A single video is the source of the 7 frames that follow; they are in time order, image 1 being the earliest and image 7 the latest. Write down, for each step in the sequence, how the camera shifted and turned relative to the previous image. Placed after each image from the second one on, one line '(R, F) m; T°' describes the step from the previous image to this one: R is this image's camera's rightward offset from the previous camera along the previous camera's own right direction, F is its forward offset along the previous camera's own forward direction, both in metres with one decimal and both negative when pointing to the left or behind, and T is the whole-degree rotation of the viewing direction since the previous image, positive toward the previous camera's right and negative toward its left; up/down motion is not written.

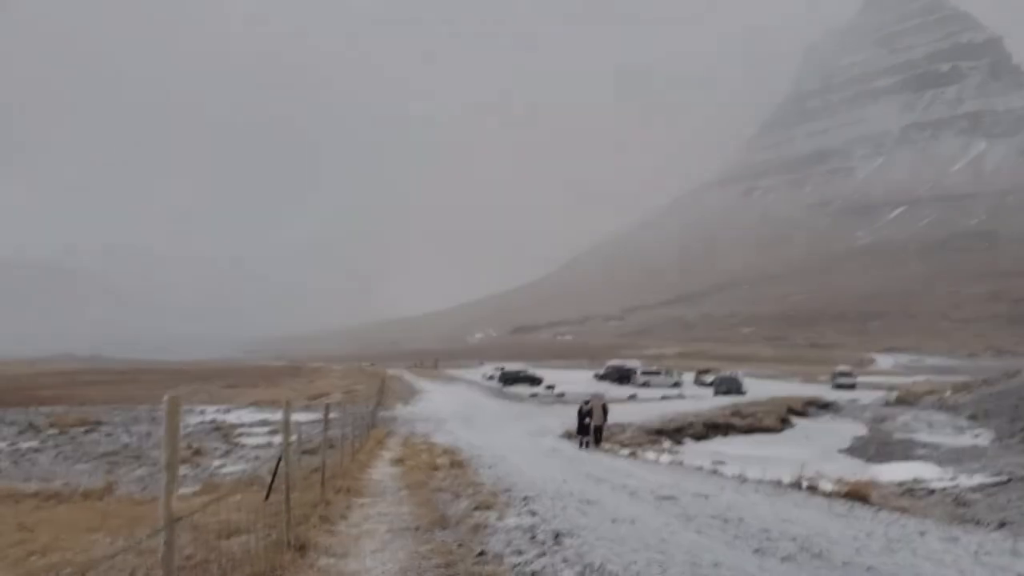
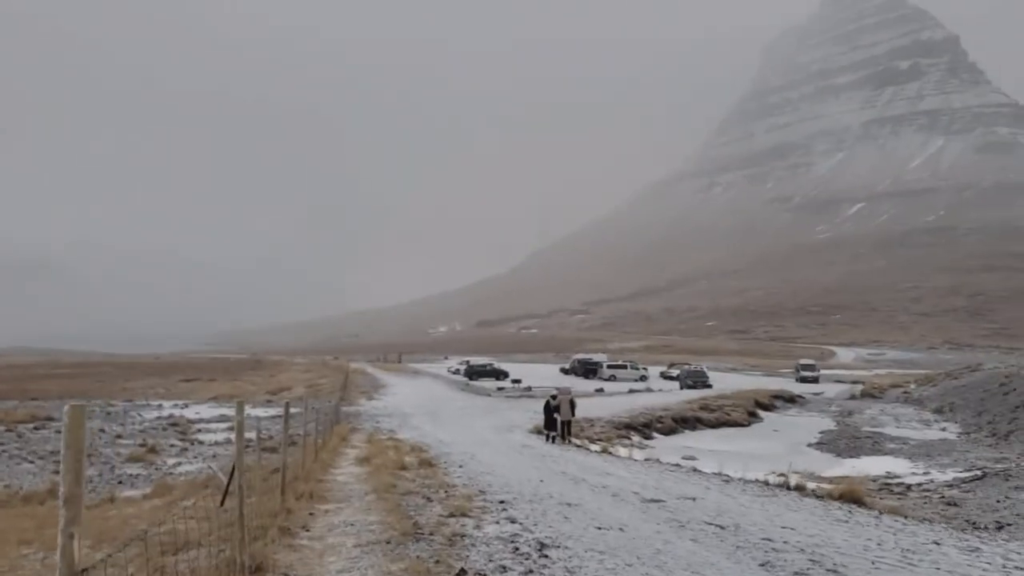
(-0.1, +0.7) m; +2°
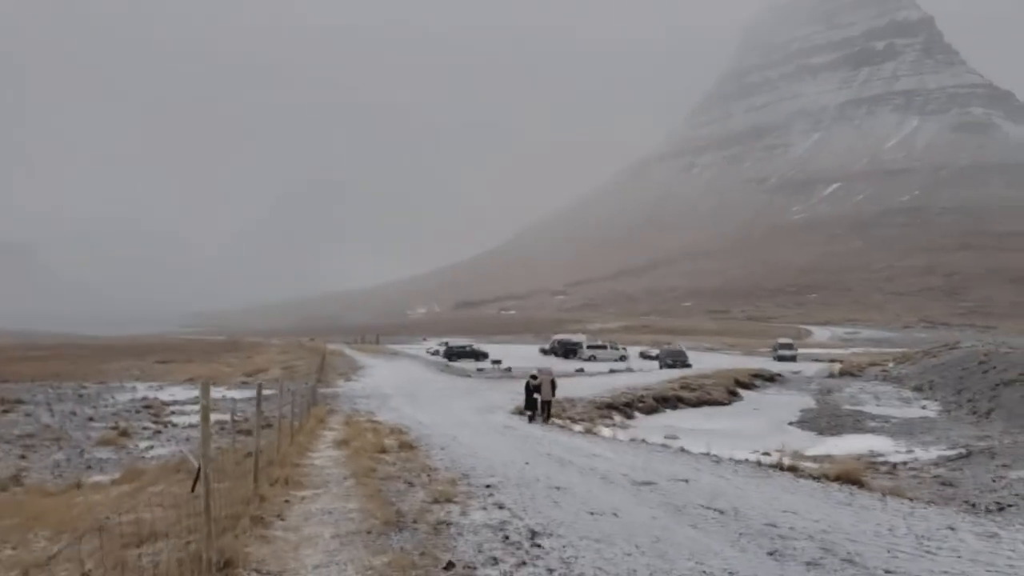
(-0.1, +0.5) m; +1°
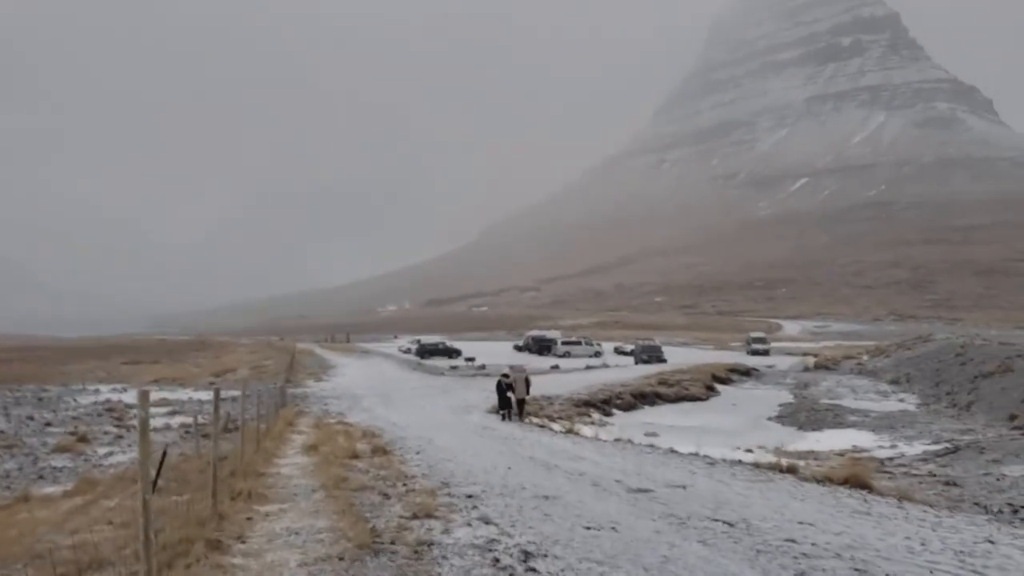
(-0.1, +0.7) m; +2°
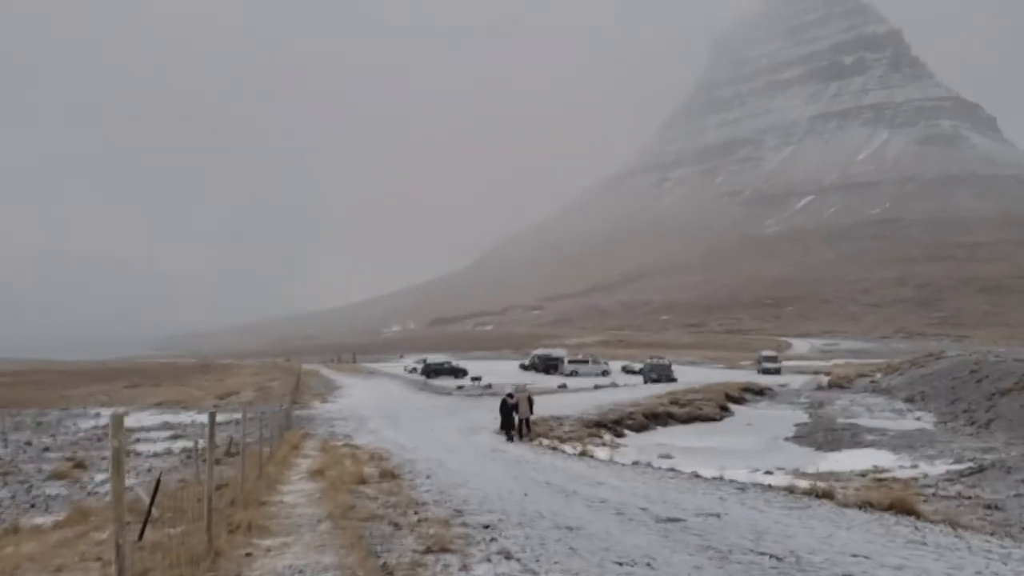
(-0.1, +0.5) m; 0°
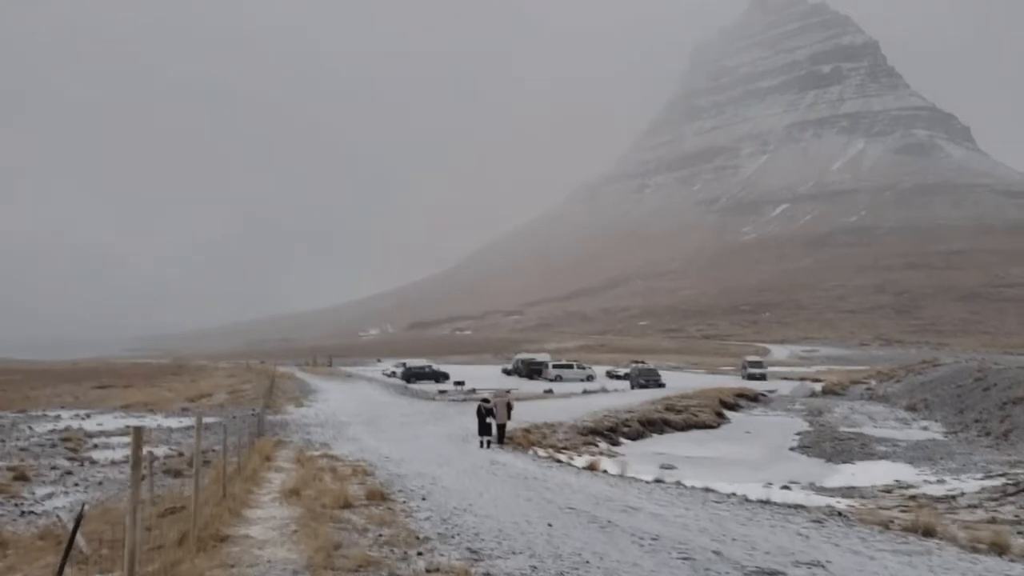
(-0.4, +2.0) m; +1°
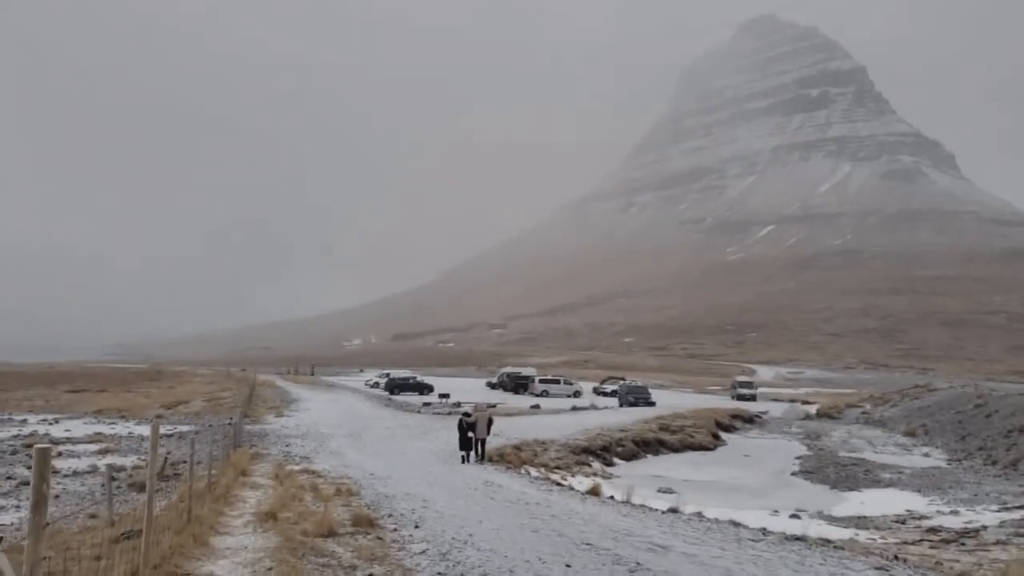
(-0.3, +1.2) m; +1°
